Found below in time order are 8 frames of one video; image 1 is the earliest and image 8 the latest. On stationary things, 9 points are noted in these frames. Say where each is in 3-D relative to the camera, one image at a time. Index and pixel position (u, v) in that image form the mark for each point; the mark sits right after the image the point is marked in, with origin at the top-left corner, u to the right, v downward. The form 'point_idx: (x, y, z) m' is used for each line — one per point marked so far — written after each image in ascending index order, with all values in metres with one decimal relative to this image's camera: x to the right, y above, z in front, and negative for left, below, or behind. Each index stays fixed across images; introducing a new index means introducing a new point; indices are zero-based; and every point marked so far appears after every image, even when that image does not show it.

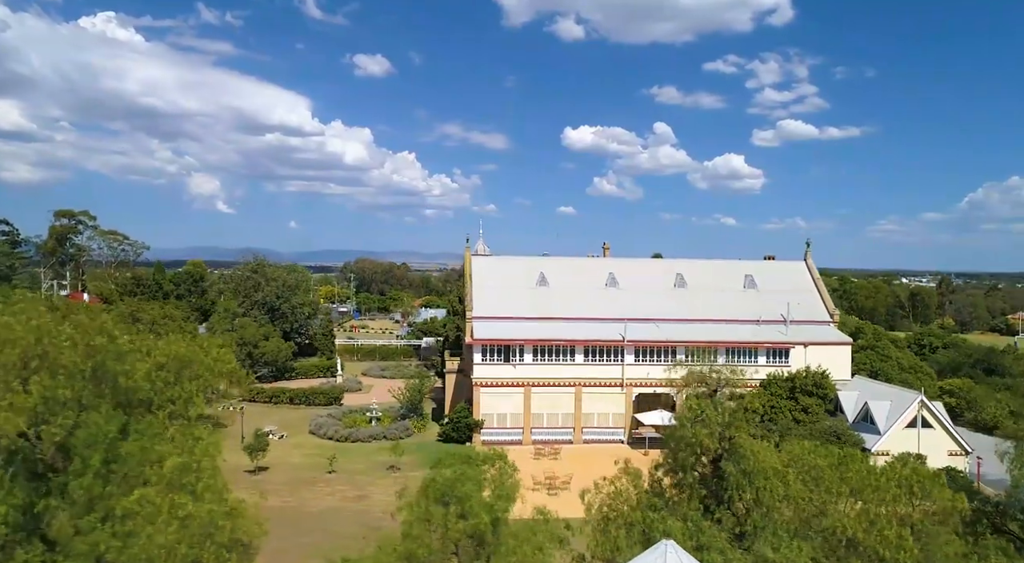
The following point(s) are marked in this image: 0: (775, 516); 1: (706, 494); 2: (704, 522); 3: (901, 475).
0: (+5.1, -4.7, +13.7) m
1: (+4.5, -4.8, +15.0) m
2: (+3.9, -5.0, +14.0) m
3: (+8.5, -4.2, +14.4) m
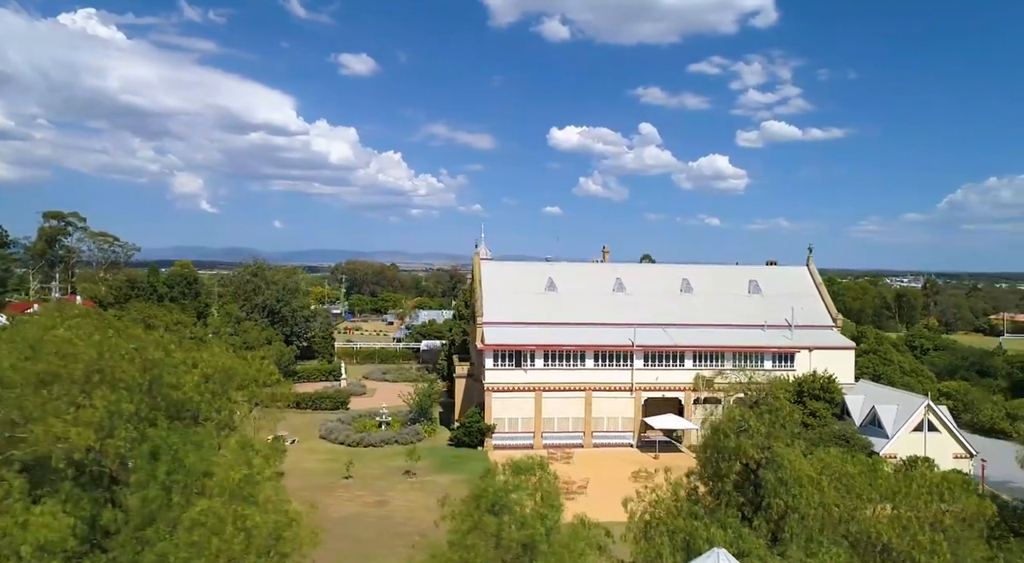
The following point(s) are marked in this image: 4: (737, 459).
0: (+6.1, -5.0, +14.2) m
1: (+5.5, -5.1, +15.4) m
2: (+4.9, -5.3, +14.4) m
3: (+9.5, -4.5, +14.9) m
4: (+5.9, -4.3, +15.7) m
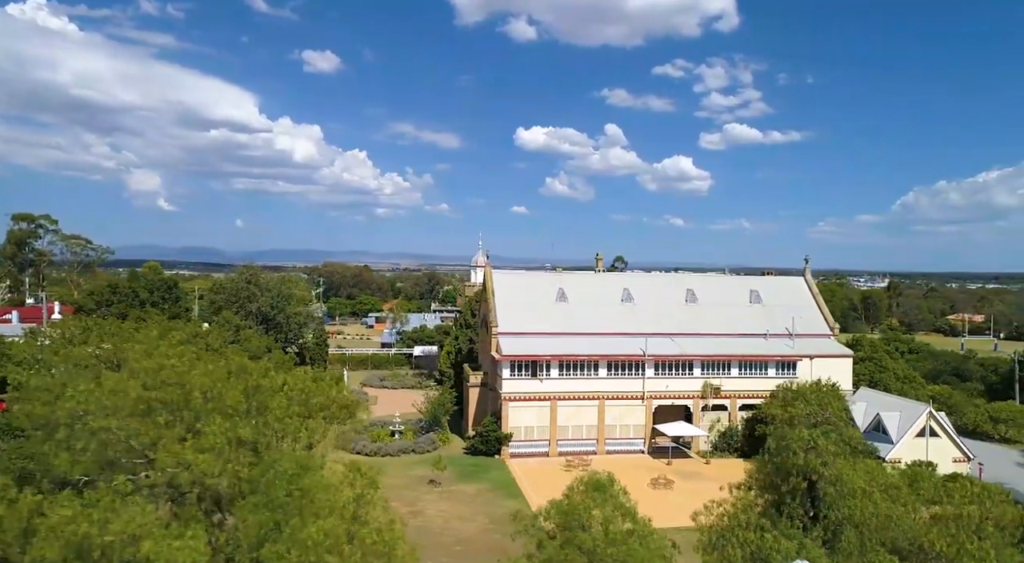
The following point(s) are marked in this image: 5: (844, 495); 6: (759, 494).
0: (+7.9, -5.7, +15.3) m
1: (+7.2, -5.7, +16.5) m
2: (+6.7, -5.9, +15.5) m
3: (+11.3, -5.1, +16.2) m
4: (+7.6, -4.9, +16.8) m
5: (+7.9, -5.1, +15.9) m
6: (+6.8, -5.6, +17.8) m
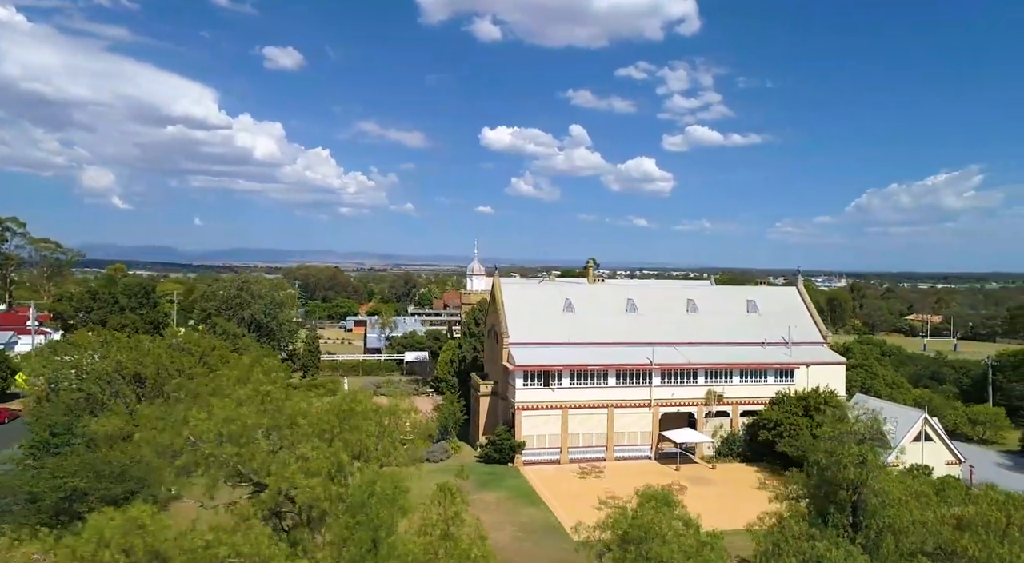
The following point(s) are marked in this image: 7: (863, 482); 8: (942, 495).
0: (+9.6, -6.3, +16.6) m
1: (+8.9, -6.4, +17.8) m
2: (+8.4, -6.6, +16.7) m
3: (+12.9, -5.8, +17.7) m
4: (+9.2, -5.5, +18.1) m
5: (+9.6, -5.8, +17.2) m
6: (+8.4, -6.3, +19.0) m
7: (+9.4, -5.3, +17.8) m
8: (+11.8, -5.9, +18.5) m
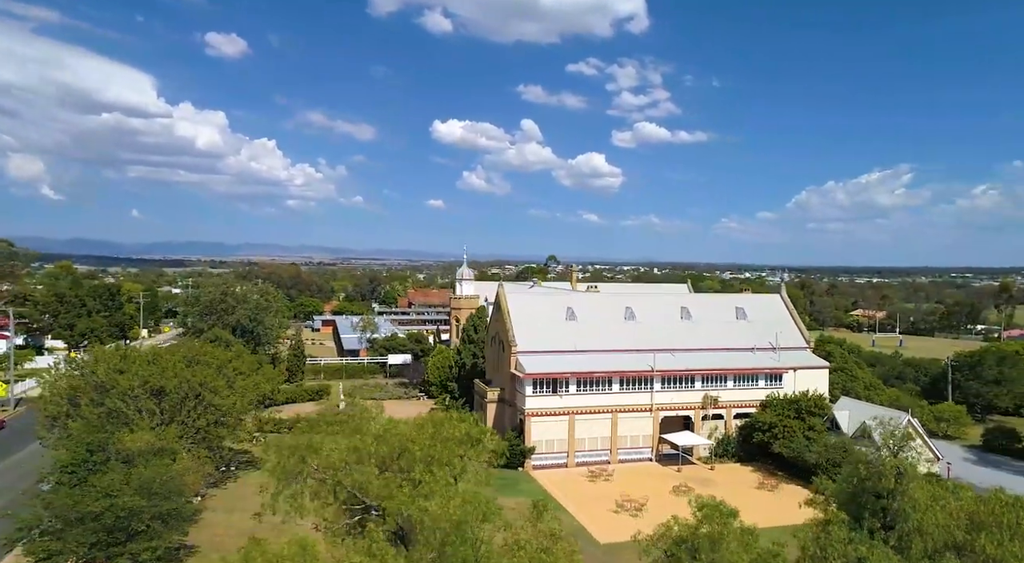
0: (+11.5, -7.1, +18.6) m
1: (+10.7, -7.1, +19.7) m
2: (+10.3, -7.3, +18.6) m
3: (+14.8, -6.5, +19.9) m
4: (+11.1, -6.3, +20.1) m
5: (+11.5, -6.5, +19.2) m
6: (+10.2, -7.0, +20.9) m
7: (+11.2, -6.1, +19.8) m
8: (+13.6, -6.6, +20.6) m
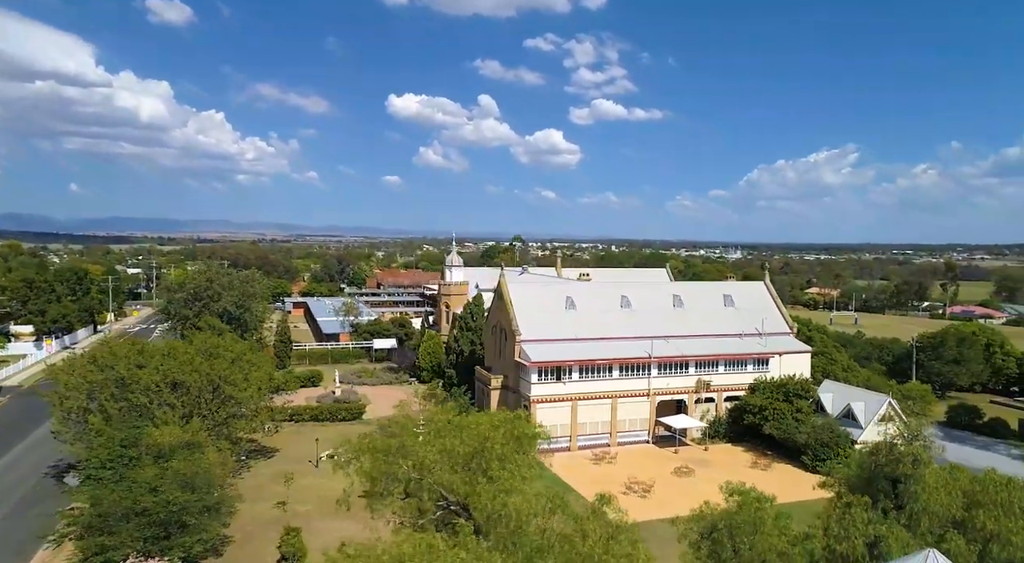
0: (+13.0, -7.2, +20.6) m
1: (+12.1, -7.2, +21.7) m
2: (+11.8, -7.4, +20.6) m
3: (+16.2, -6.6, +22.1) m
4: (+12.5, -6.4, +22.0) m
5: (+12.9, -6.6, +21.2) m
6: (+11.5, -7.1, +22.9) m
7: (+12.7, -6.1, +21.8) m
8: (+15.0, -6.6, +22.8) m
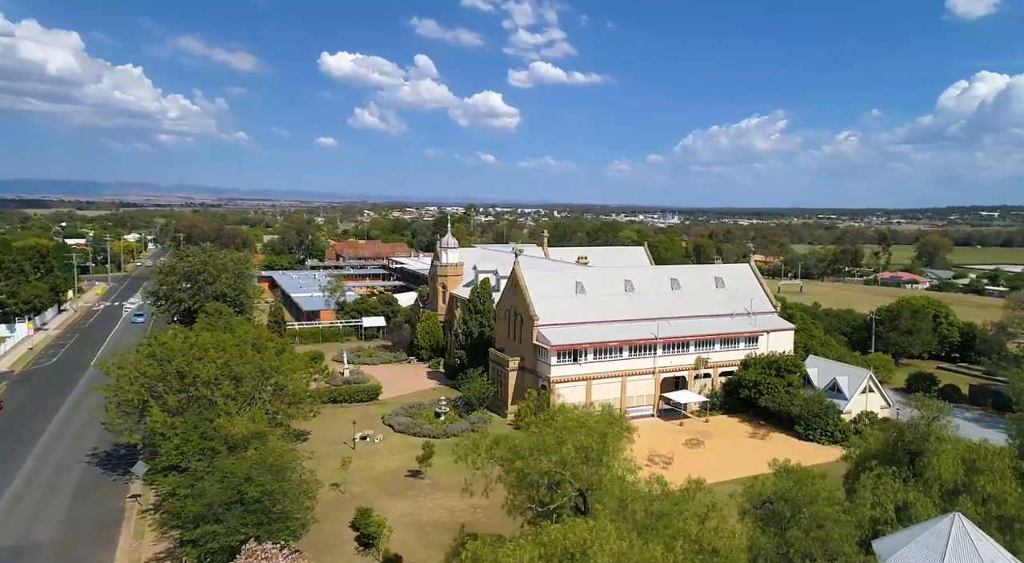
0: (+15.8, -7.3, +24.5) m
1: (+14.9, -7.3, +25.5) m
2: (+14.7, -7.6, +24.4) m
3: (+18.8, -6.6, +26.2) m
4: (+15.2, -6.4, +25.8) m
5: (+15.7, -6.7, +25.0) m
6: (+14.1, -7.1, +26.6) m
7: (+15.4, -6.2, +25.6) m
8: (+17.6, -6.6, +26.8) m
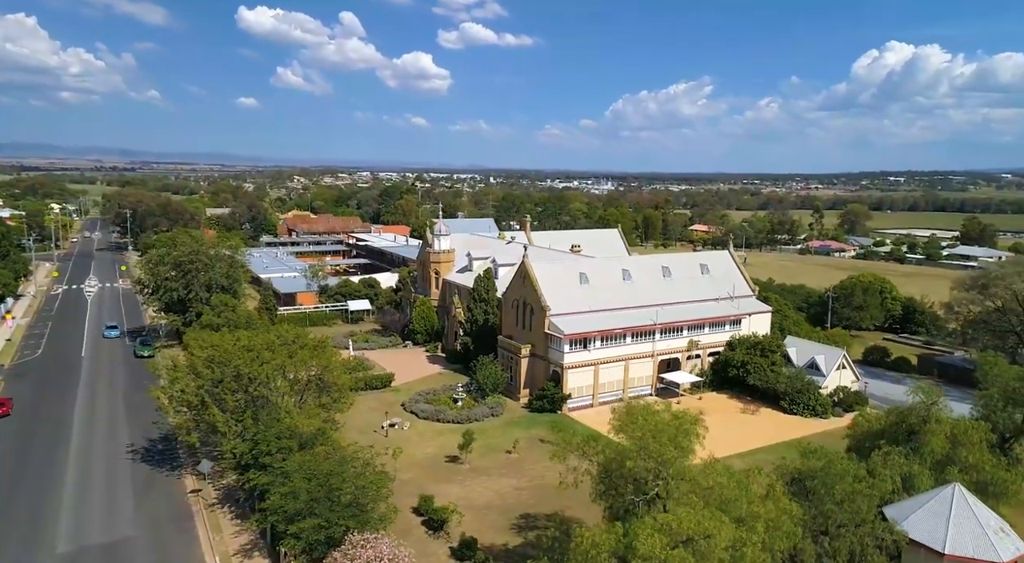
0: (+18.5, -7.5, +29.1) m
1: (+17.4, -7.4, +30.0) m
2: (+17.3, -7.8, +28.9) m
3: (+21.3, -6.7, +31.1) m
4: (+17.6, -6.6, +30.3) m
5: (+18.2, -6.9, +29.6) m
6: (+16.6, -7.2, +31.0) m
7: (+17.9, -6.4, +30.1) m
8: (+20.0, -6.7, +31.5) m
